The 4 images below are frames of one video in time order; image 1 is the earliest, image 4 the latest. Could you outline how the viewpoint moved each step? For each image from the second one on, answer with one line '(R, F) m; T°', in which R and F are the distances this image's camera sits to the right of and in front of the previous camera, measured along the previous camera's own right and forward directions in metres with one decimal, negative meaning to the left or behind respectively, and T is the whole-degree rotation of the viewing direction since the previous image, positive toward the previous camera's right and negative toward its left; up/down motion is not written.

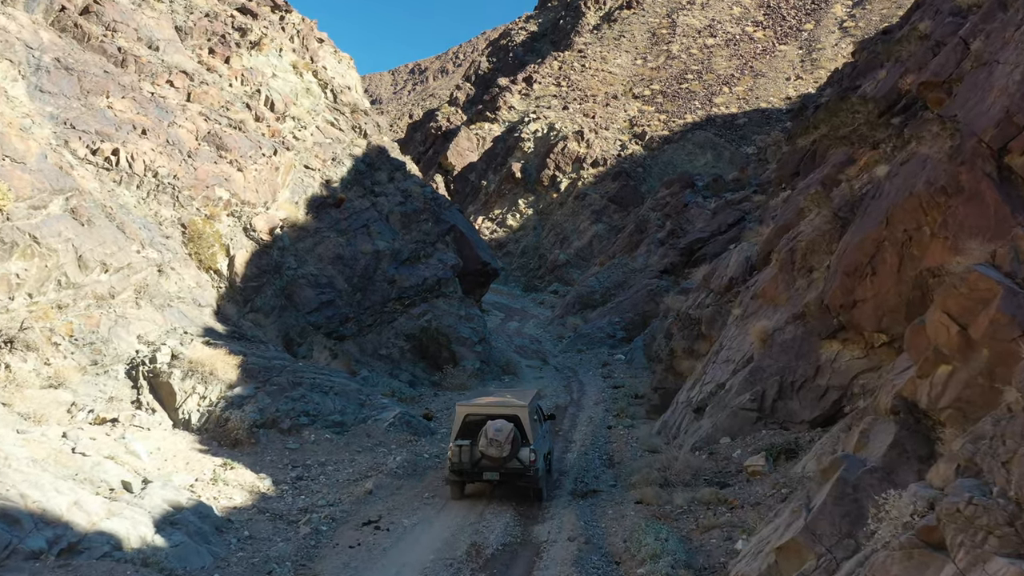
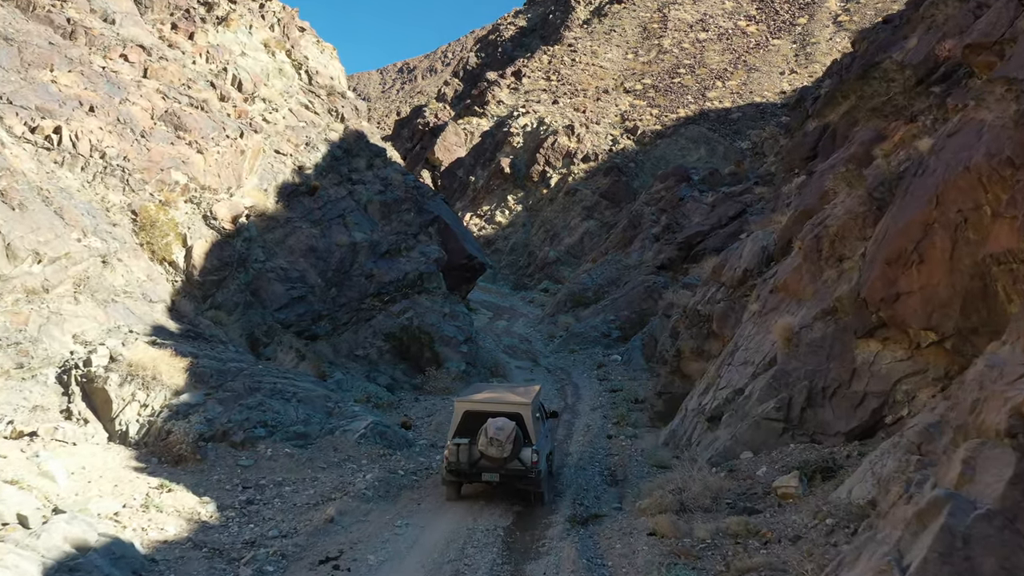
(0.0, +1.8) m; +1°
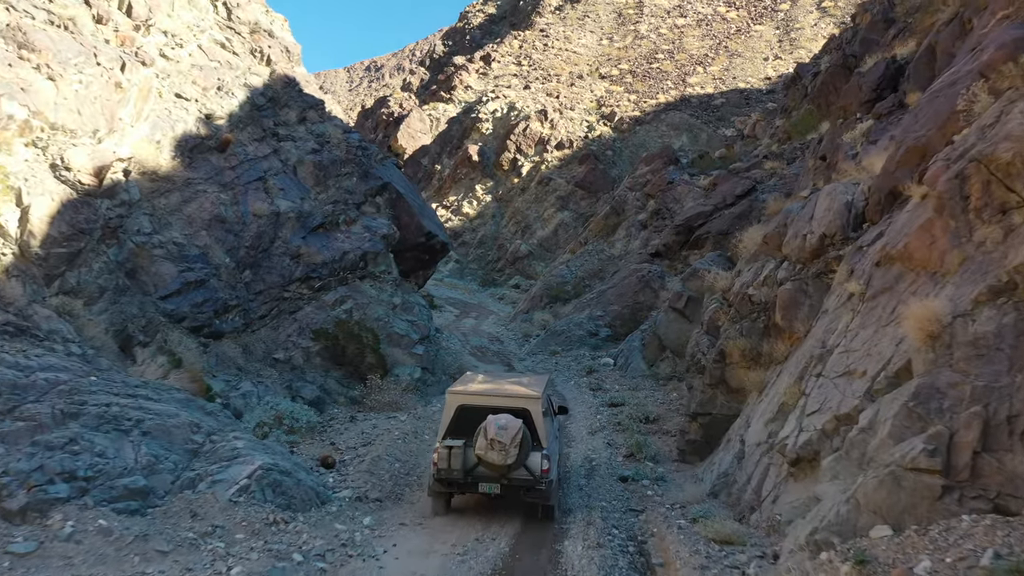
(0.0, +4.7) m; +2°
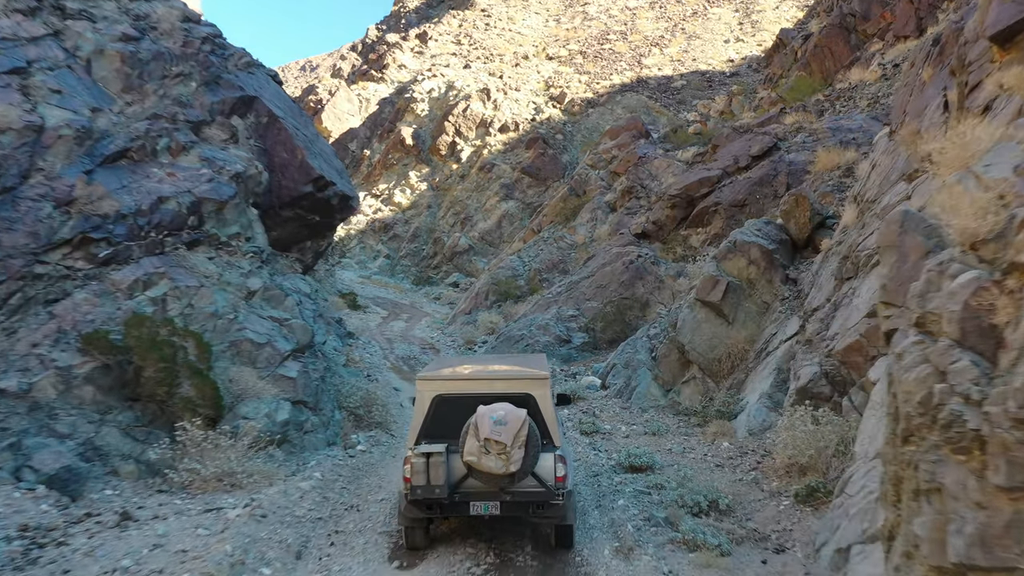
(0.0, +6.8) m; +3°
